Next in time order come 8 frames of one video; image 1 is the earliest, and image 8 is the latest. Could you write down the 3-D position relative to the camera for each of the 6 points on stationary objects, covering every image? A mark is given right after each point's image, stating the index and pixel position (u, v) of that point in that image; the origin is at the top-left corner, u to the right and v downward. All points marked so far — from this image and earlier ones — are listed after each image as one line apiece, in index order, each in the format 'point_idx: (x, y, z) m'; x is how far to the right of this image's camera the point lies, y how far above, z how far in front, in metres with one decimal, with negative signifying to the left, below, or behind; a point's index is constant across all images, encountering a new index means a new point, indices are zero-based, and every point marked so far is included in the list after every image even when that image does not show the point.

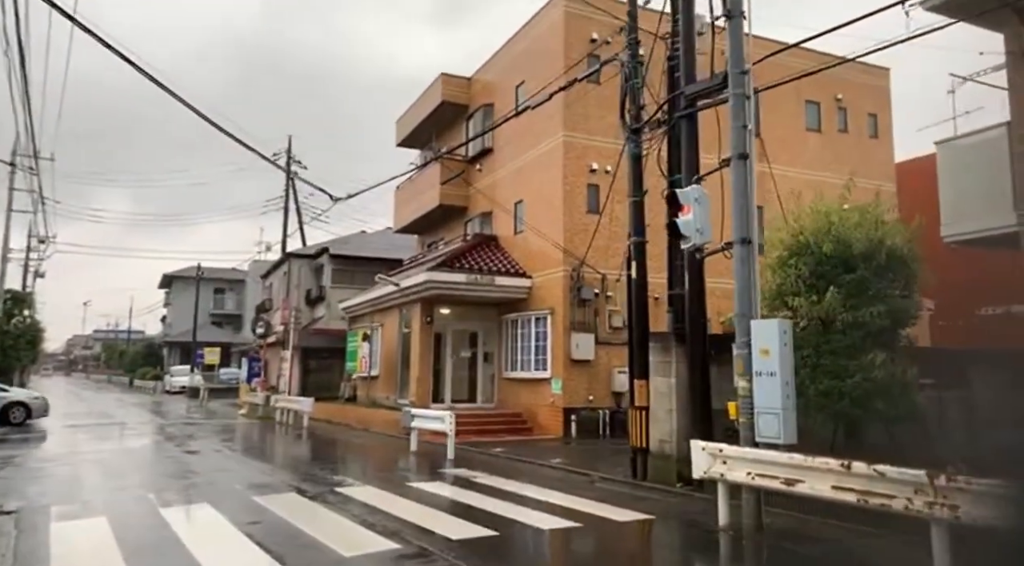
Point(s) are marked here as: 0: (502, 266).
0: (-0.2, +0.5, +18.5) m
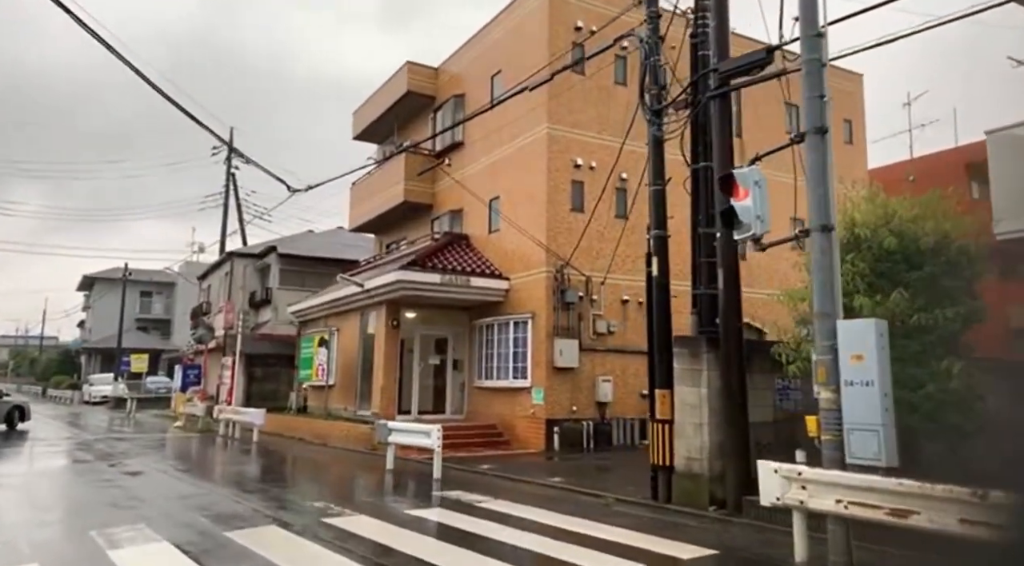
0: (-0.9, +0.4, +17.2) m
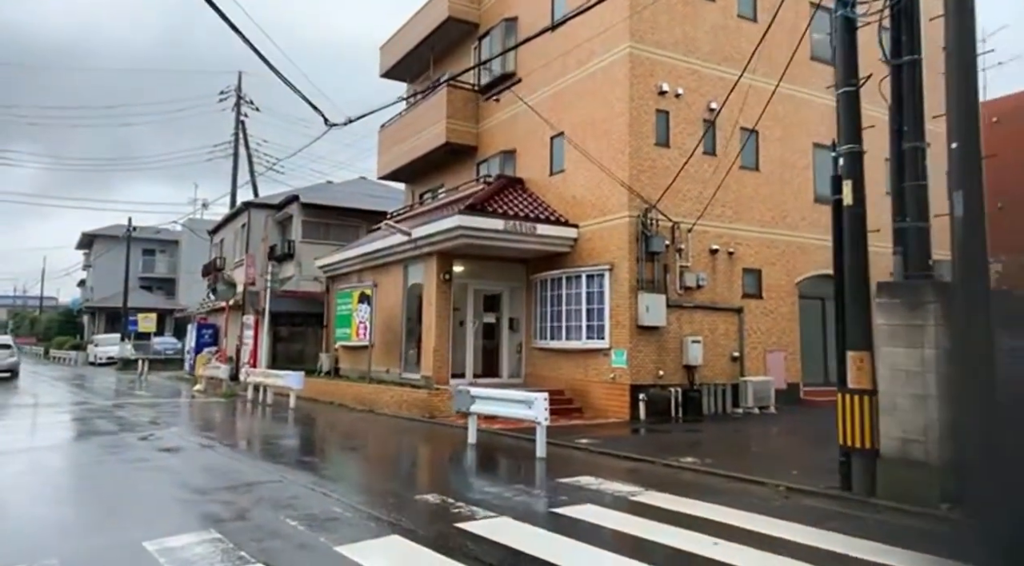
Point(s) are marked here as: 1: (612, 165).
0: (+0.6, +1.5, +15.2) m
1: (+2.0, +2.3, +13.7) m
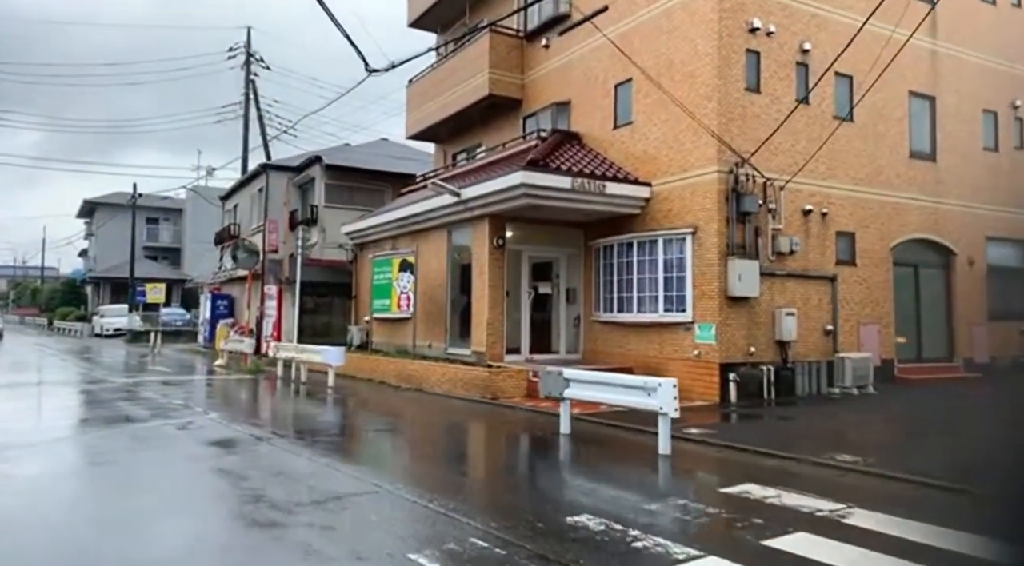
0: (+1.8, +2.2, +13.6) m
1: (+3.2, +2.9, +12.1) m
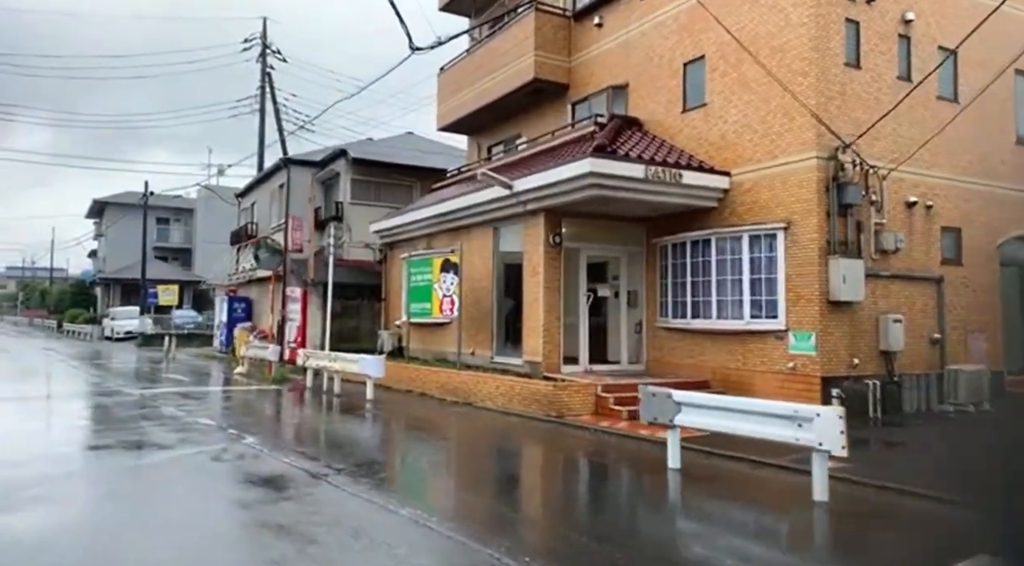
0: (+2.9, +2.2, +12.1) m
1: (+4.2, +2.9, +10.6) m
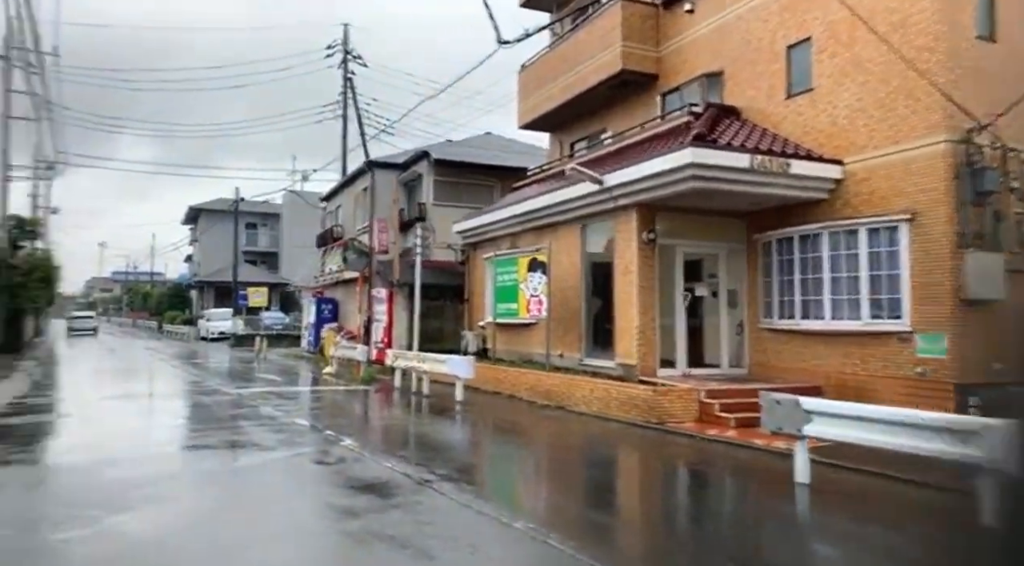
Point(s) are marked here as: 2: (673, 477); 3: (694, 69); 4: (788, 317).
0: (+4.4, +2.2, +11.3) m
1: (+5.6, +2.9, +9.7) m
2: (+1.8, -2.2, +8.0) m
3: (+3.7, +4.4, +14.3) m
4: (+4.6, -0.6, +11.6) m
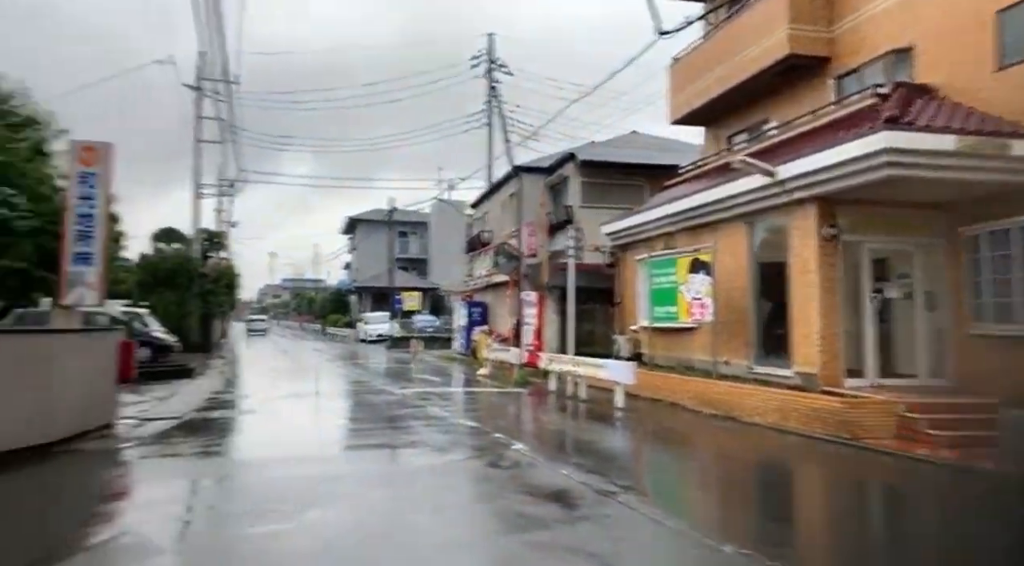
0: (+6.8, +2.2, +9.9) m
1: (+7.7, +3.0, +8.0) m
2: (+3.7, -2.2, +7.1) m
3: (+6.8, +4.4, +12.9) m
4: (+7.1, -0.5, +10.1) m
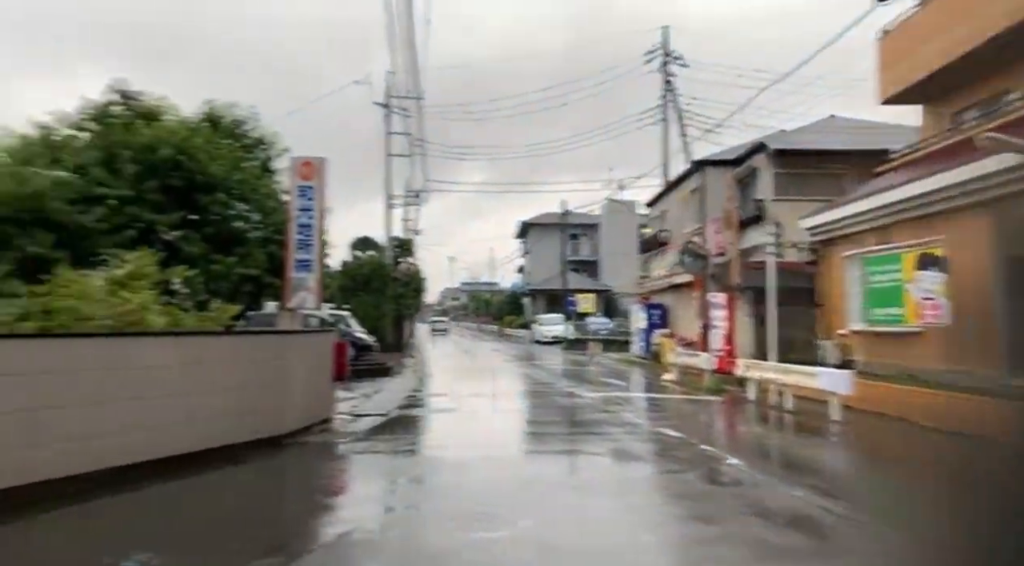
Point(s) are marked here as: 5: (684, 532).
0: (+9.3, +2.3, +7.5) m
1: (+9.7, +3.1, +5.5) m
2: (+5.7, -2.2, +5.6) m
3: (+10.0, +4.5, +10.6) m
4: (+9.7, -0.5, +7.7) m
5: (+1.2, -1.9, +5.0) m
